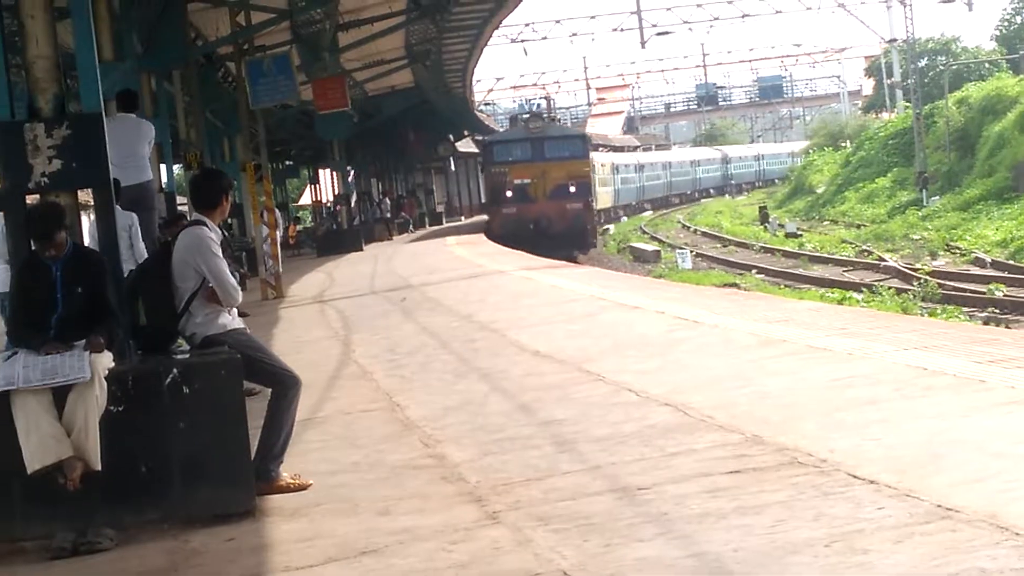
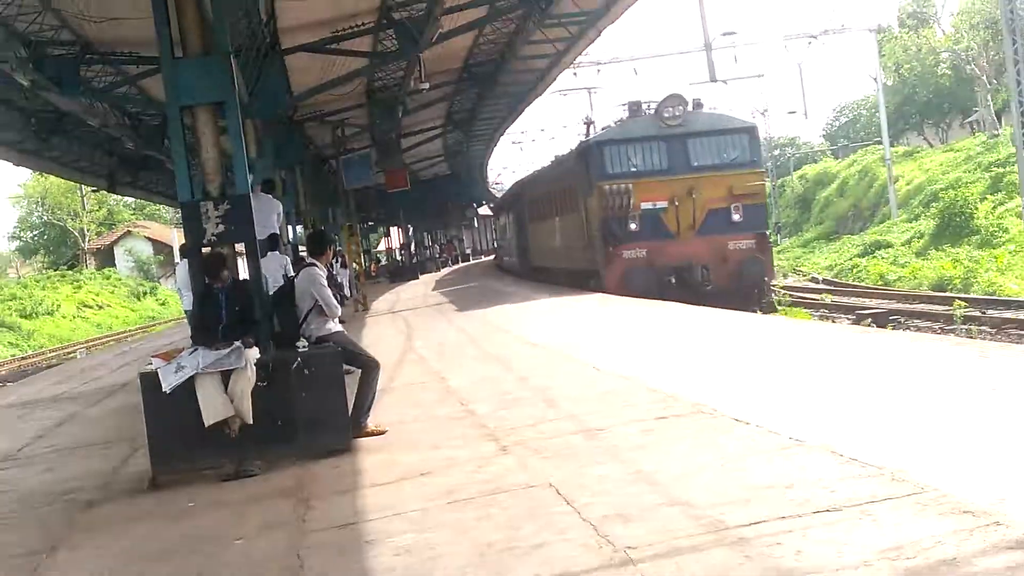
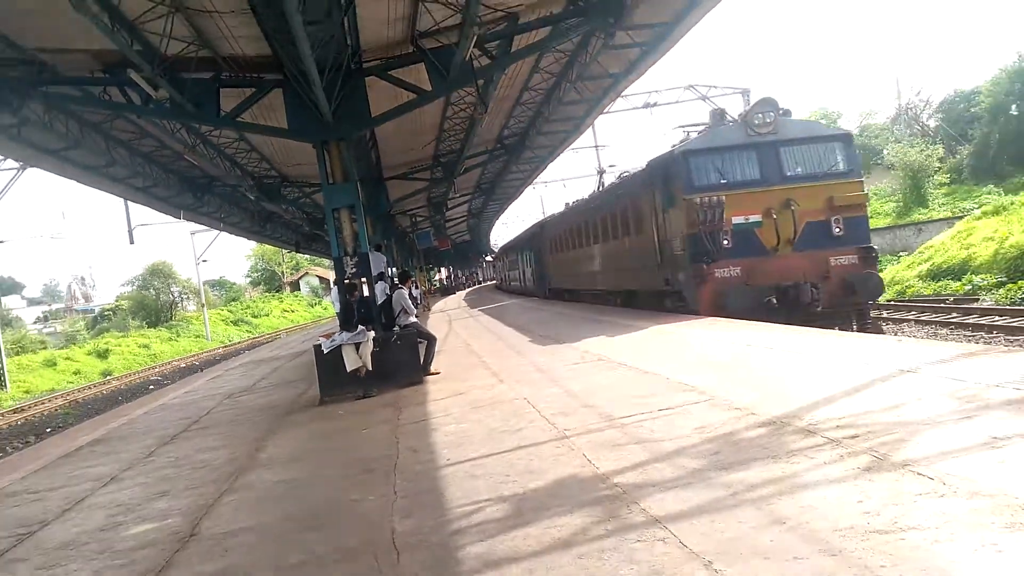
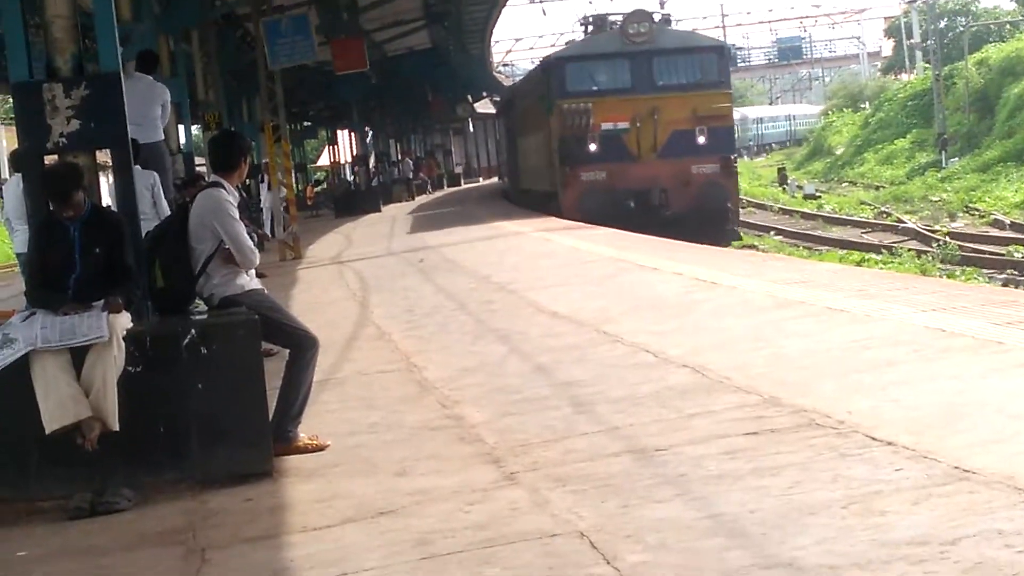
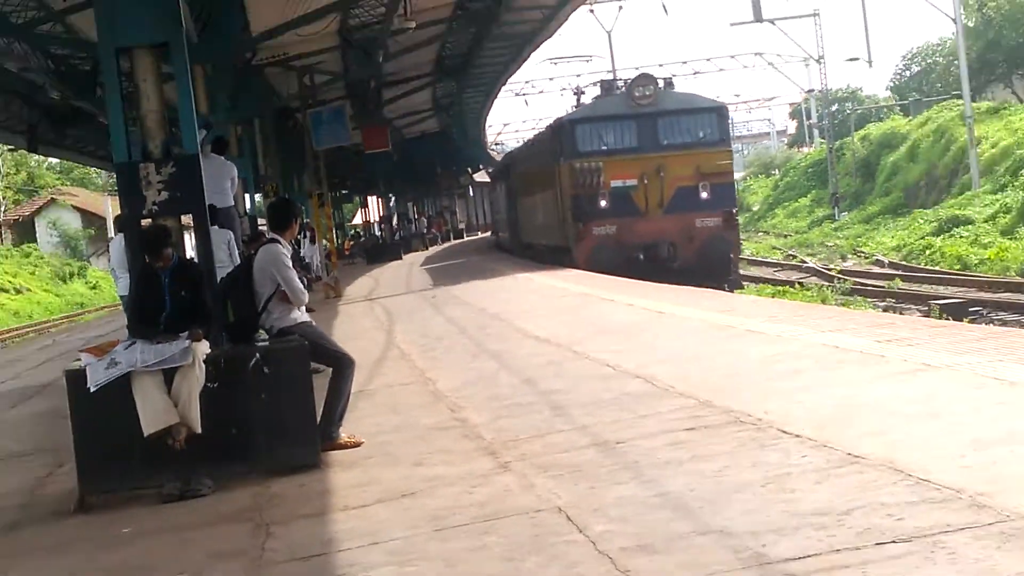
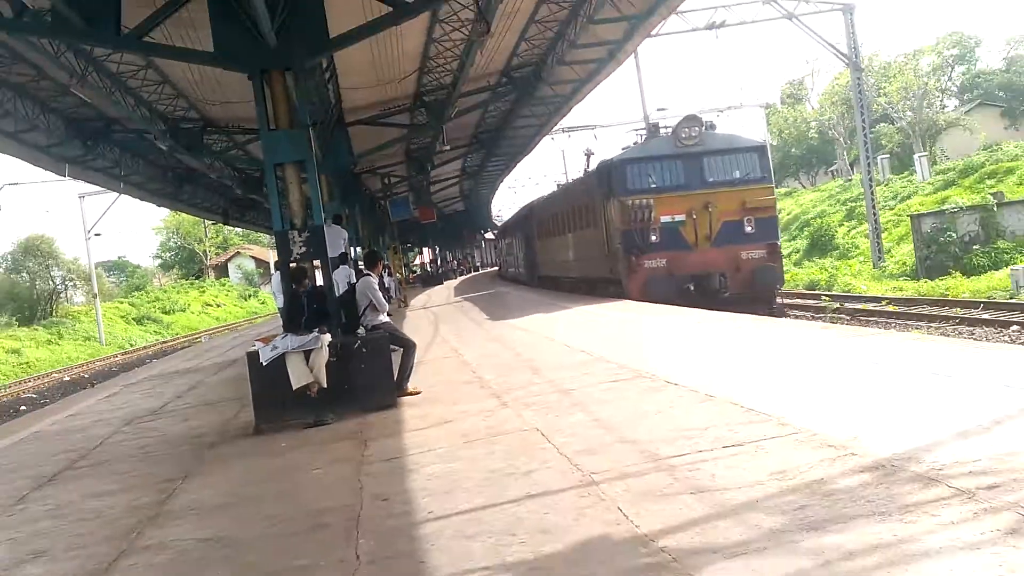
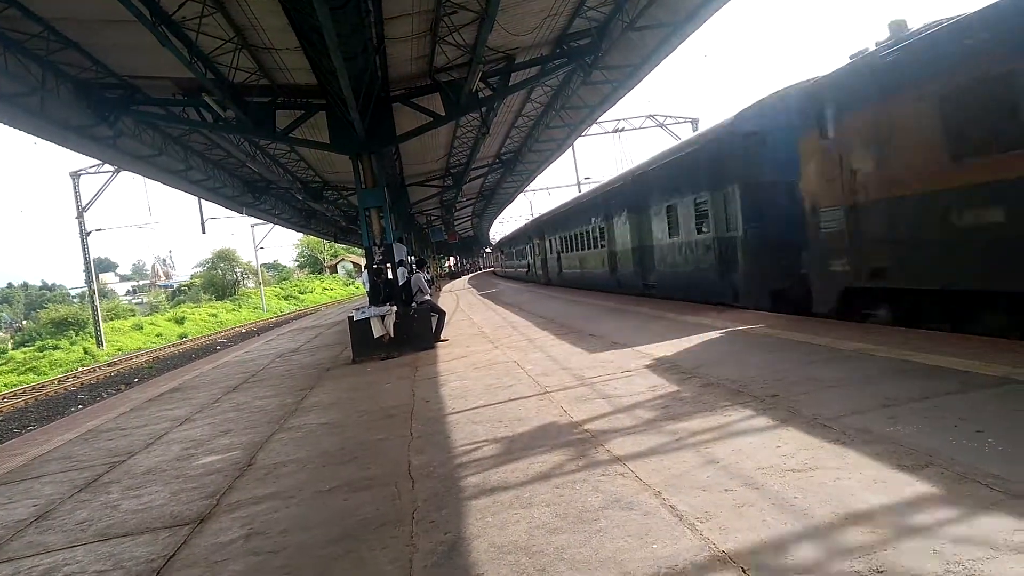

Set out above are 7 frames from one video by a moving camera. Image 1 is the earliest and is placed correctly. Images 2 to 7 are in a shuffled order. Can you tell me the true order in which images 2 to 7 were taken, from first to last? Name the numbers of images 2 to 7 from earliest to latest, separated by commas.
4, 5, 2, 6, 3, 7
